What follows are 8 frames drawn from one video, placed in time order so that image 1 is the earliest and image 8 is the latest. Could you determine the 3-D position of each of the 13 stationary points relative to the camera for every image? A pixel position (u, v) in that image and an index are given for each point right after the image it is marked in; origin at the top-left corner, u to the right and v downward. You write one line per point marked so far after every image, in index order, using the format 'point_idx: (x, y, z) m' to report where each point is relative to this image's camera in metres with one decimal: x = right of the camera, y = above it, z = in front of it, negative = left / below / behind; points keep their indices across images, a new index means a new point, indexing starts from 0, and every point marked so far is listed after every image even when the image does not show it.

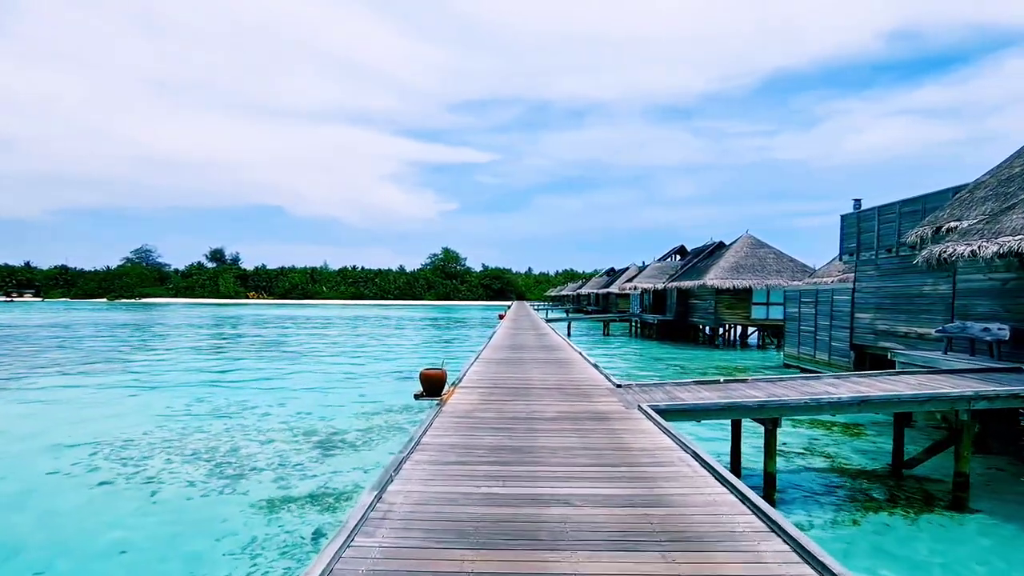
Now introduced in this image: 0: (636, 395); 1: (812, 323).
0: (+1.4, -1.2, +6.3) m
1: (+7.9, -0.9, +14.7) m
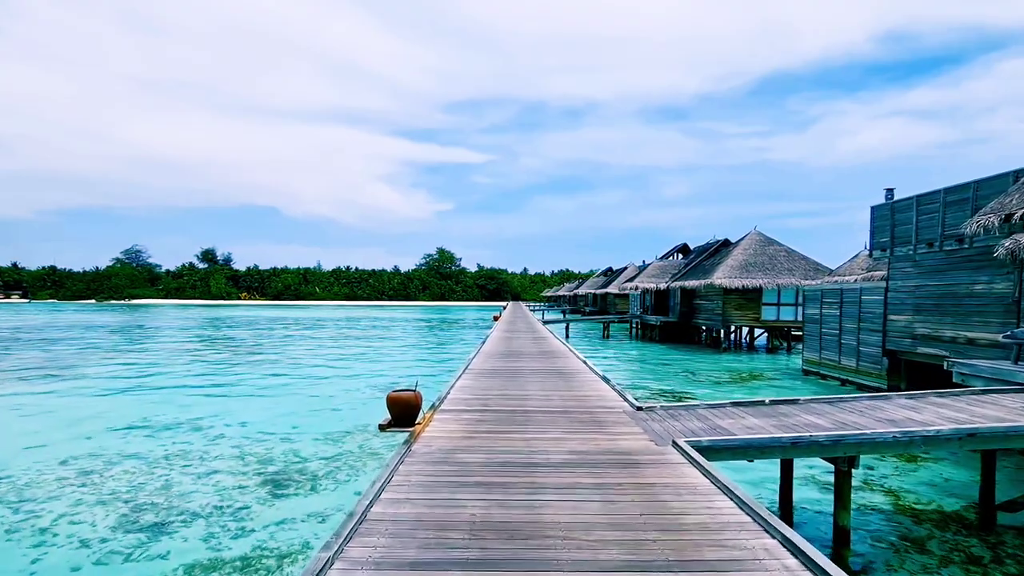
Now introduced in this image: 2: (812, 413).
0: (+1.3, -1.2, +4.9) m
1: (+7.8, -0.9, +13.4) m
2: (+2.7, -1.1, +5.1) m
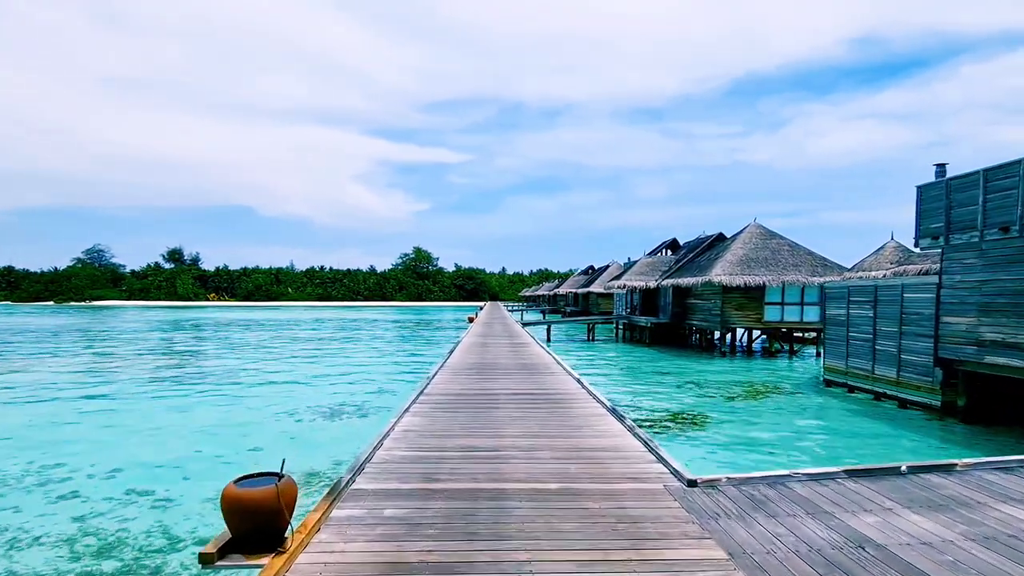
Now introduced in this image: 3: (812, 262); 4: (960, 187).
0: (+1.2, -1.1, +2.7) m
1: (+7.2, -0.8, +11.3) m
2: (+2.5, -1.1, +2.8) m
3: (+10.1, +0.9, +18.9) m
4: (+7.4, +1.7, +9.2) m
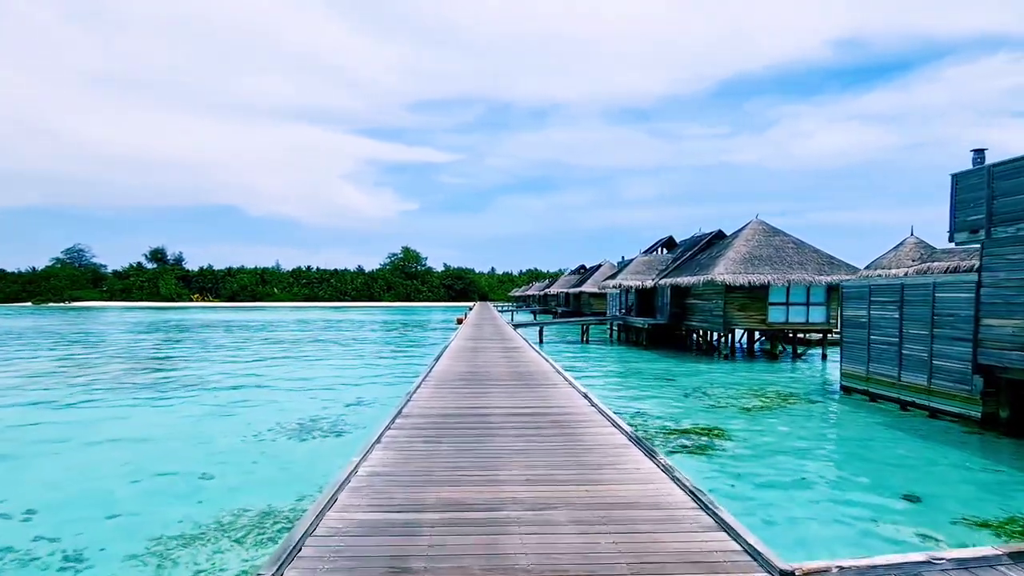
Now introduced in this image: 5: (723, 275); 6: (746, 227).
0: (+1.2, -1.1, +1.6) m
1: (+7.1, -0.8, +10.4) m
2: (+2.6, -1.1, +1.8) m
3: (+9.9, +0.9, +18.0) m
4: (+7.3, +1.7, +8.3) m
5: (+6.6, +0.4, +17.4) m
6: (+8.1, +2.1, +19.5) m
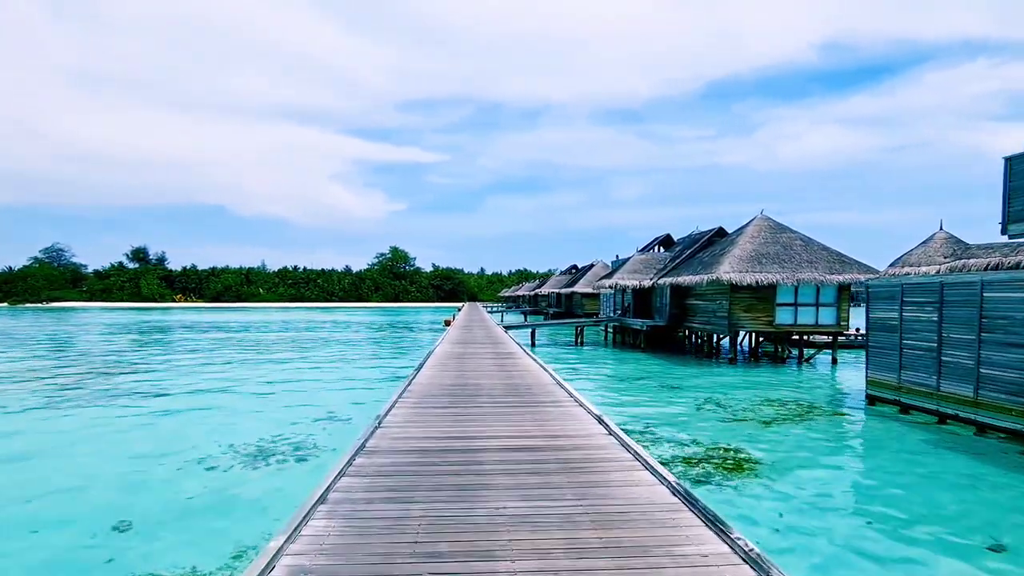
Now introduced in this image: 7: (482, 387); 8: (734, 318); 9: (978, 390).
0: (+1.2, -1.1, +0.4) m
1: (+7.0, -0.8, +9.3) m
2: (+2.6, -1.0, +0.6) m
3: (+9.6, +0.9, +16.9) m
4: (+7.2, +1.7, +7.2) m
5: (+6.3, +0.4, +16.3) m
6: (+7.8, +2.1, +18.4) m
7: (-0.5, -1.4, +8.5) m
8: (+6.8, -0.9, +17.0) m
9: (+7.1, -1.5, +8.5) m
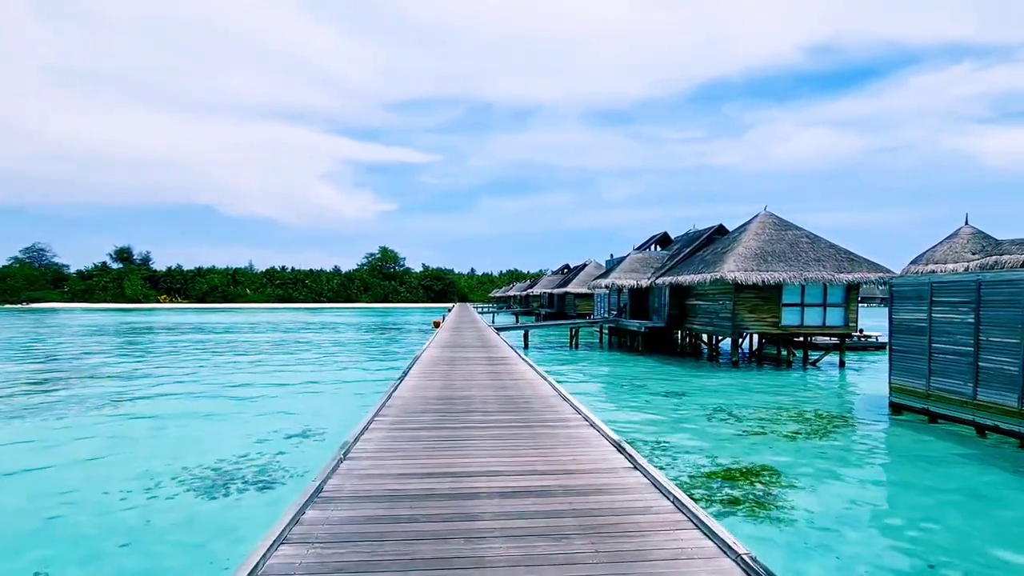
0: (+1.3, -1.1, -0.5) m
1: (+6.9, -0.8, +8.5) m
2: (+2.7, -1.0, -0.3) m
3: (+9.4, +0.9, +16.2) m
4: (+7.2, +1.7, +6.4) m
5: (+6.1, +0.4, +15.5) m
6: (+7.6, +2.1, +17.6) m
7: (-0.5, -1.4, +7.6) m
8: (+6.5, -0.9, +16.2) m
9: (+7.0, -1.5, +7.7) m
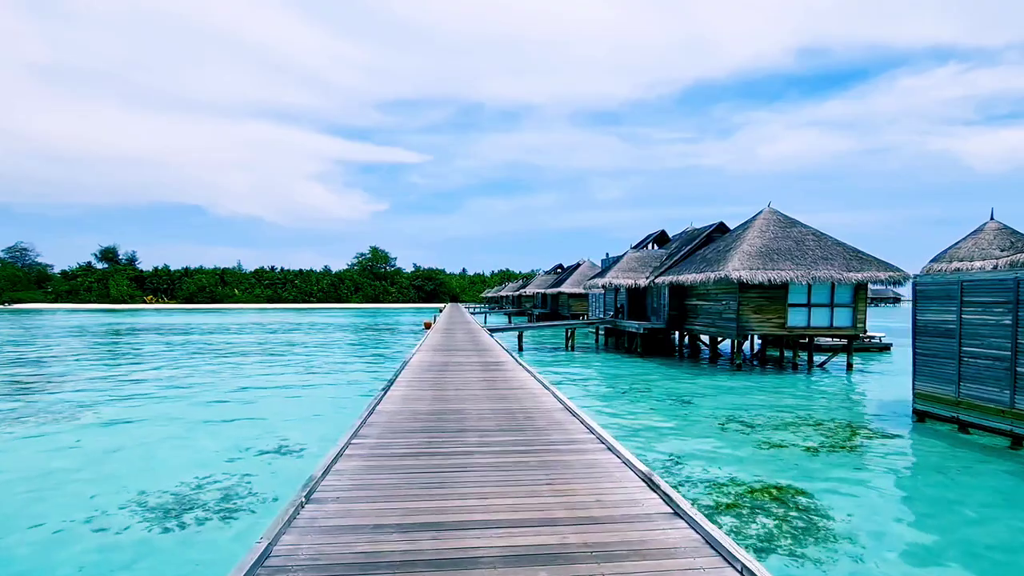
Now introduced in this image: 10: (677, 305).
0: (+1.4, -1.1, -1.3) m
1: (+6.9, -0.8, +7.8) m
2: (+2.8, -1.0, -1.0) m
3: (+9.2, +0.9, +15.5) m
4: (+7.2, +1.7, +5.7) m
5: (+6.0, +0.4, +14.8) m
6: (+7.4, +2.2, +17.0) m
7: (-0.5, -1.4, +6.8) m
8: (+6.4, -0.9, +15.5) m
9: (+7.0, -1.5, +7.0) m
10: (+5.6, -0.6, +19.3) m
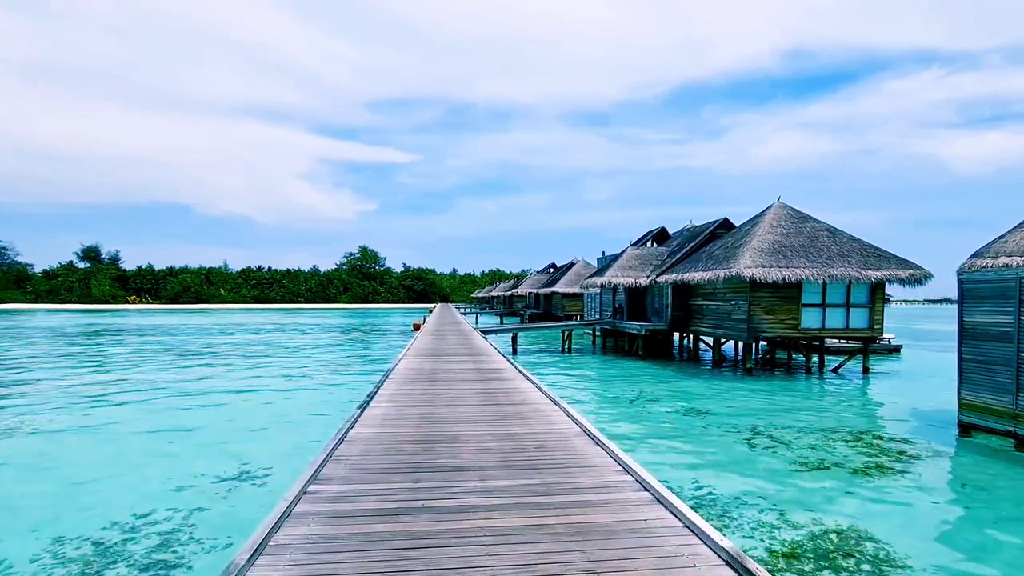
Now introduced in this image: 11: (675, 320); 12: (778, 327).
0: (+1.6, -1.0, -2.3) m
1: (+6.9, -0.7, +6.8) m
2: (+2.9, -1.0, -2.0) m
3: (+9.1, +1.0, +14.6) m
4: (+7.2, +1.8, +4.8) m
5: (+5.8, +0.5, +13.8) m
6: (+7.3, +2.2, +16.0) m
7: (-0.5, -1.3, +5.7) m
8: (+6.3, -0.9, +14.5) m
9: (+7.0, -1.5, +6.0) m
10: (+5.4, -0.6, +18.3) m
11: (+5.3, -1.1, +18.3) m
12: (+6.9, -1.0, +14.5) m
